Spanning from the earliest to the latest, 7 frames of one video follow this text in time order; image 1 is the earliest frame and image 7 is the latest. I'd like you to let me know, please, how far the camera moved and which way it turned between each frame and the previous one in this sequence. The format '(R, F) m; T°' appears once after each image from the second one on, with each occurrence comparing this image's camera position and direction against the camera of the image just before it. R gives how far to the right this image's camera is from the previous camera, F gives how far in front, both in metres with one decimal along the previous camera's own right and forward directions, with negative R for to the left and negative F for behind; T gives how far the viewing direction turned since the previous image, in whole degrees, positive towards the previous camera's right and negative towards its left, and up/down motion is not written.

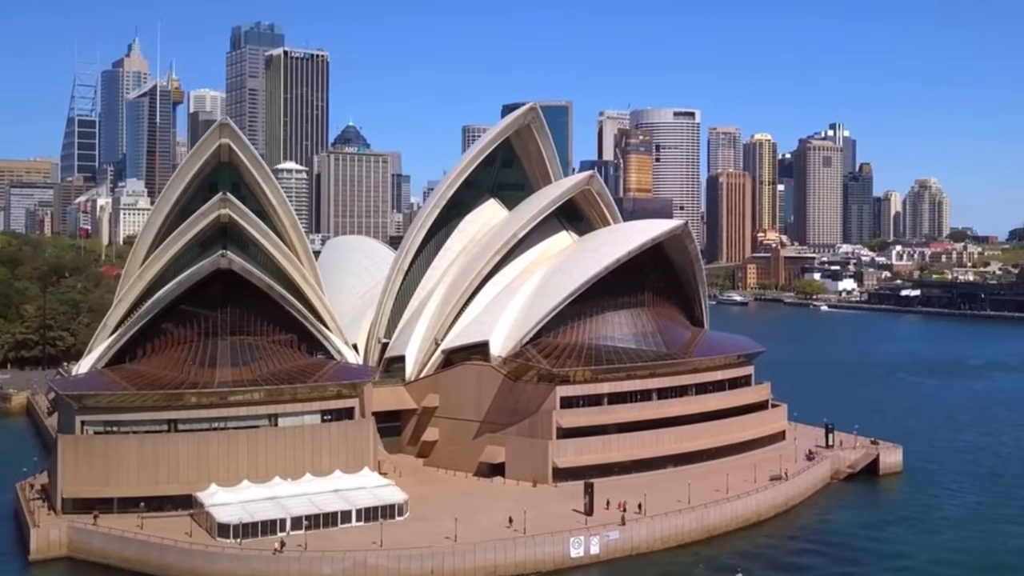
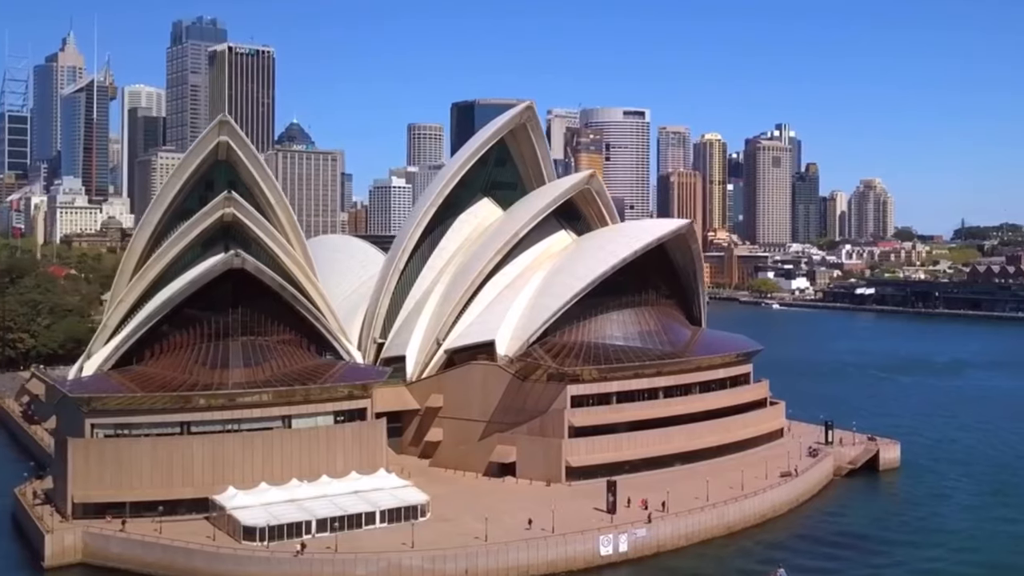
(-2.4, 0.0) m; +3°
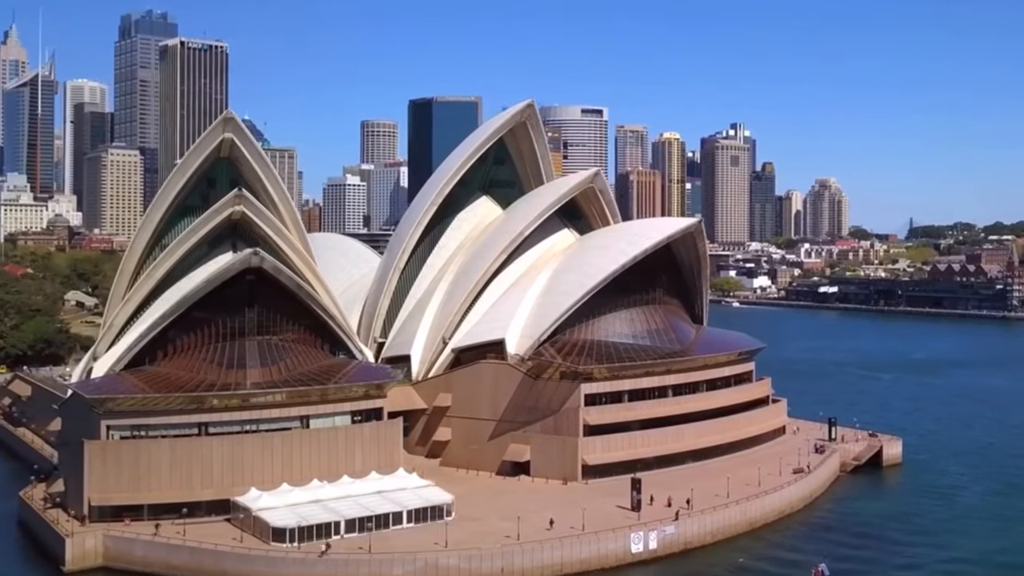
(-2.2, 0.0) m; +3°
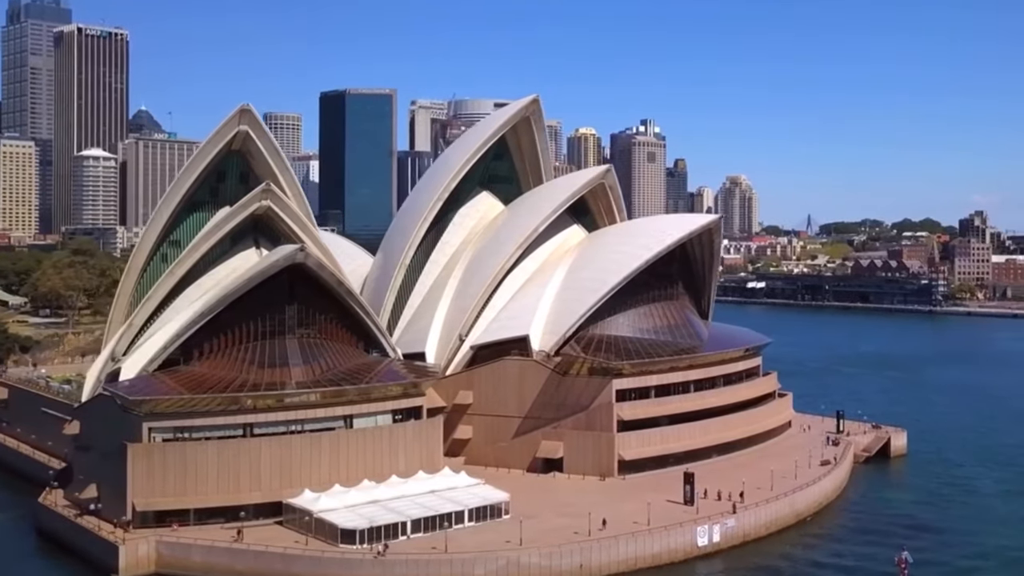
(-4.7, +0.2) m; +5°
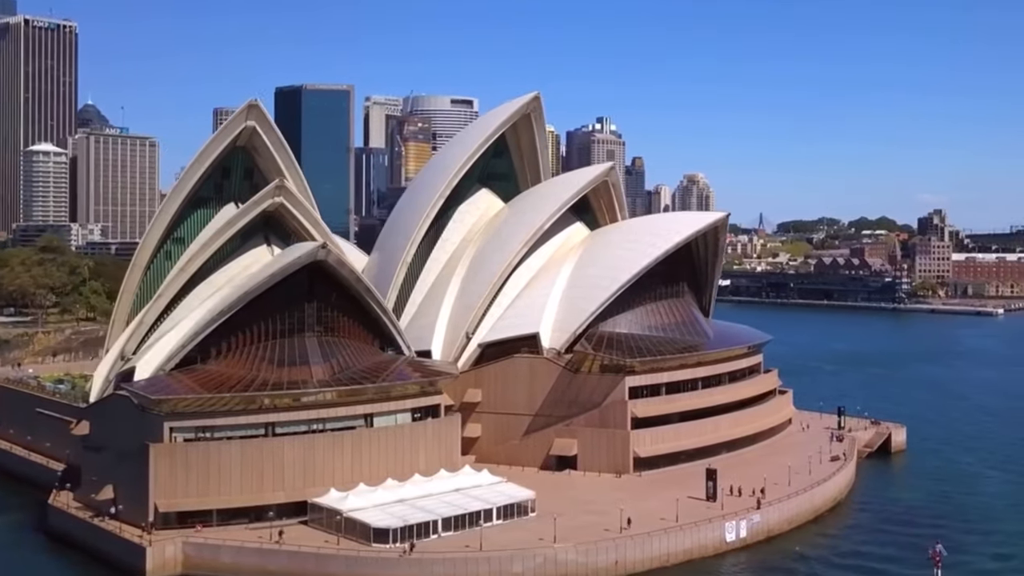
(-2.3, 0.0) m; +3°
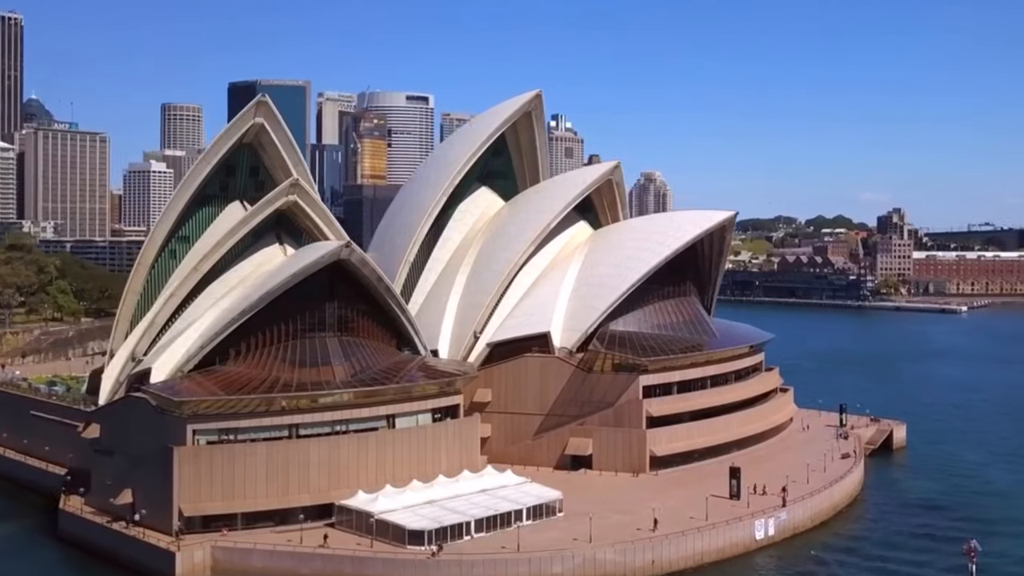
(-2.3, +0.2) m; +3°
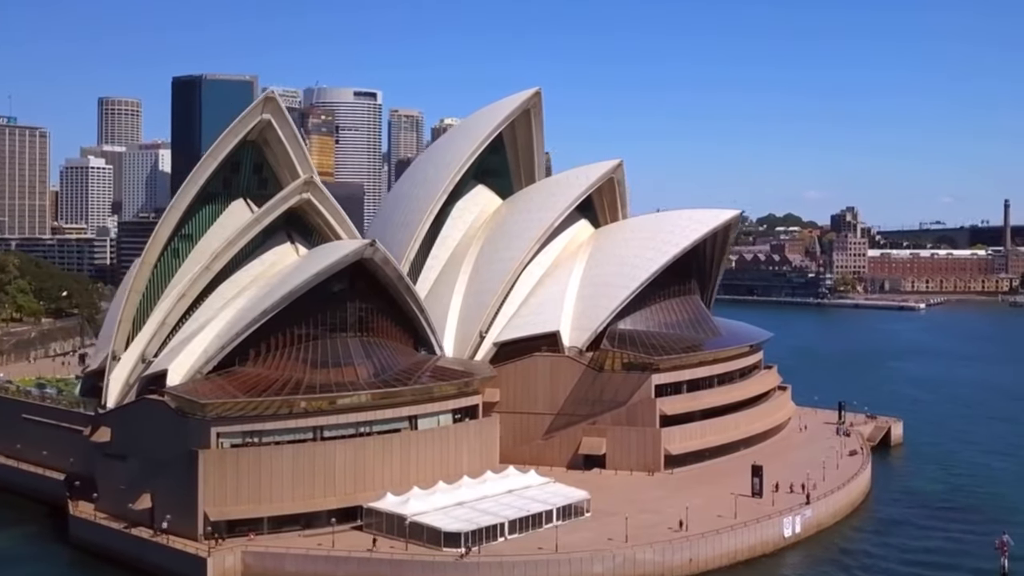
(-2.6, +0.2) m; +3°
